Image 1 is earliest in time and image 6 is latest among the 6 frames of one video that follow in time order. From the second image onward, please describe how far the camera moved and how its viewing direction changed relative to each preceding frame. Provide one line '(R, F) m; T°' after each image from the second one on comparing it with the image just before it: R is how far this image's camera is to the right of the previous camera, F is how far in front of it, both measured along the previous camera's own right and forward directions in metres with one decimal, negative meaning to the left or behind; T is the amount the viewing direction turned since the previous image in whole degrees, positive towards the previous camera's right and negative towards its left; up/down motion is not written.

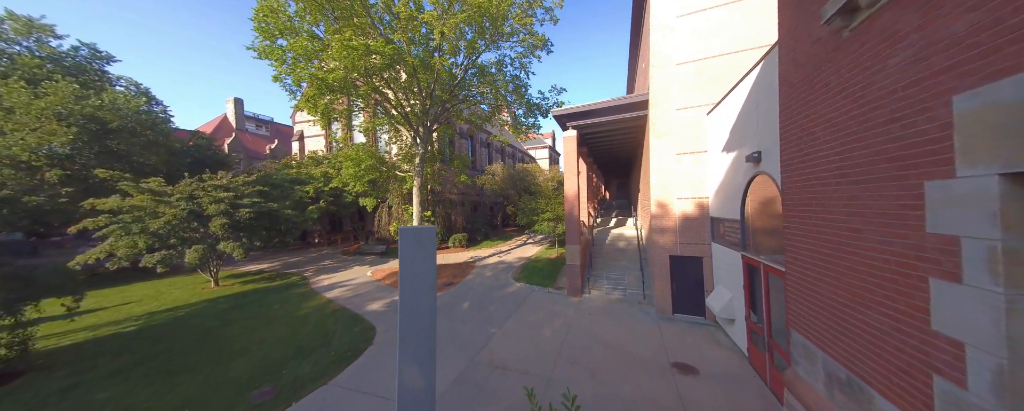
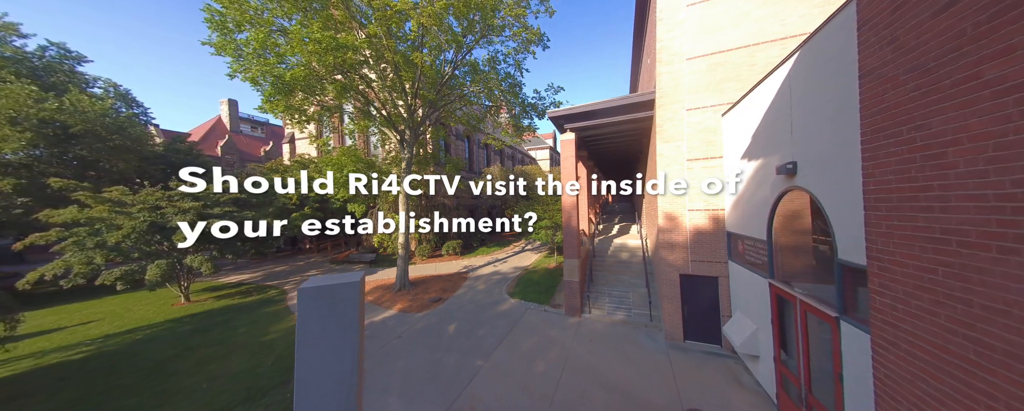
(+0.3, +0.9) m; 0°
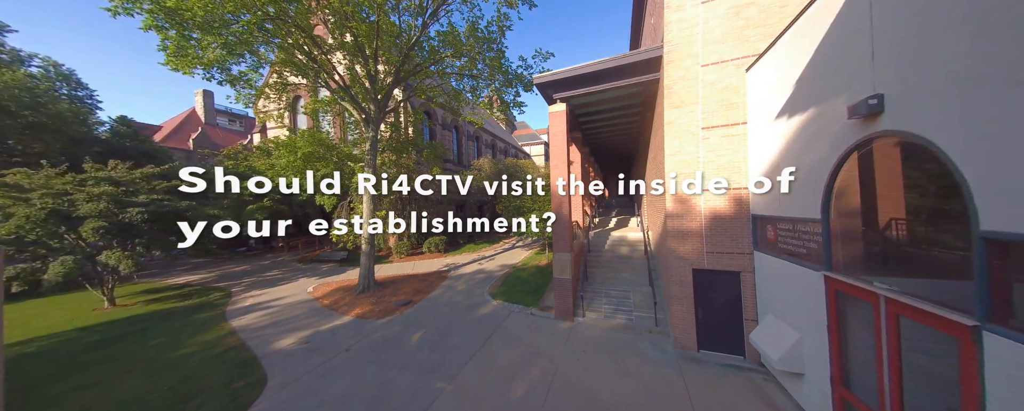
(+0.5, +1.4) m; +1°
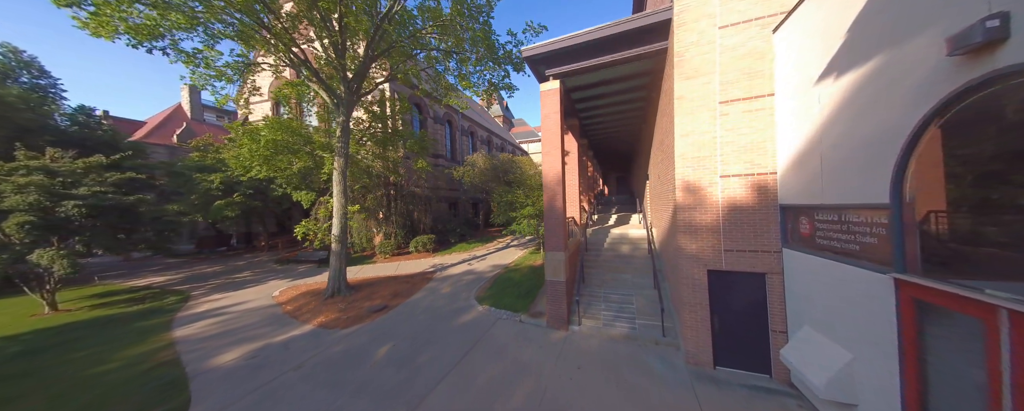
(+0.3, +0.9) m; 0°
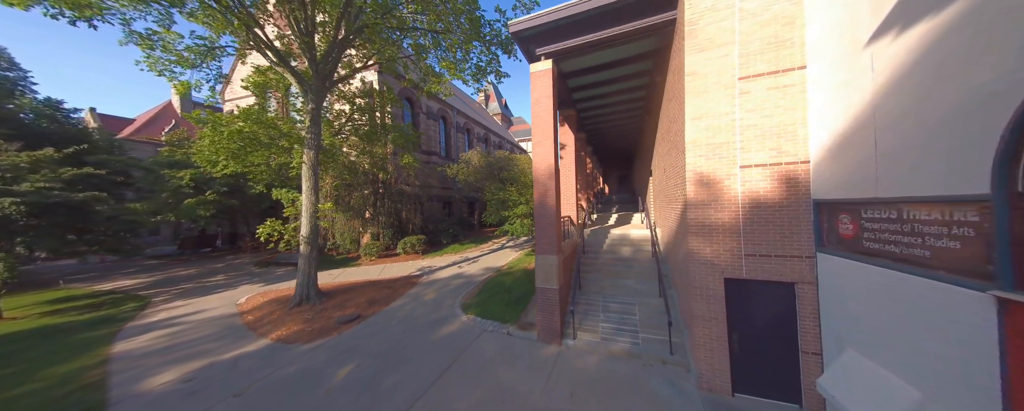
(+0.3, +0.7) m; 0°
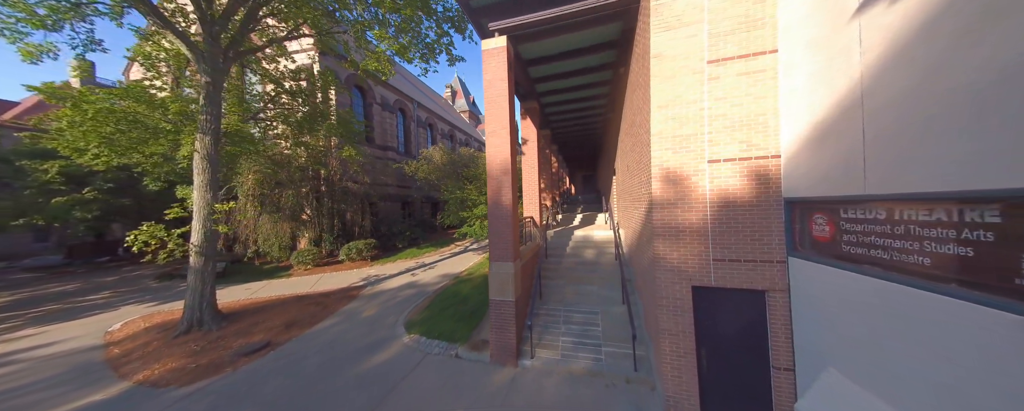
(+0.5, +0.7) m; +6°
